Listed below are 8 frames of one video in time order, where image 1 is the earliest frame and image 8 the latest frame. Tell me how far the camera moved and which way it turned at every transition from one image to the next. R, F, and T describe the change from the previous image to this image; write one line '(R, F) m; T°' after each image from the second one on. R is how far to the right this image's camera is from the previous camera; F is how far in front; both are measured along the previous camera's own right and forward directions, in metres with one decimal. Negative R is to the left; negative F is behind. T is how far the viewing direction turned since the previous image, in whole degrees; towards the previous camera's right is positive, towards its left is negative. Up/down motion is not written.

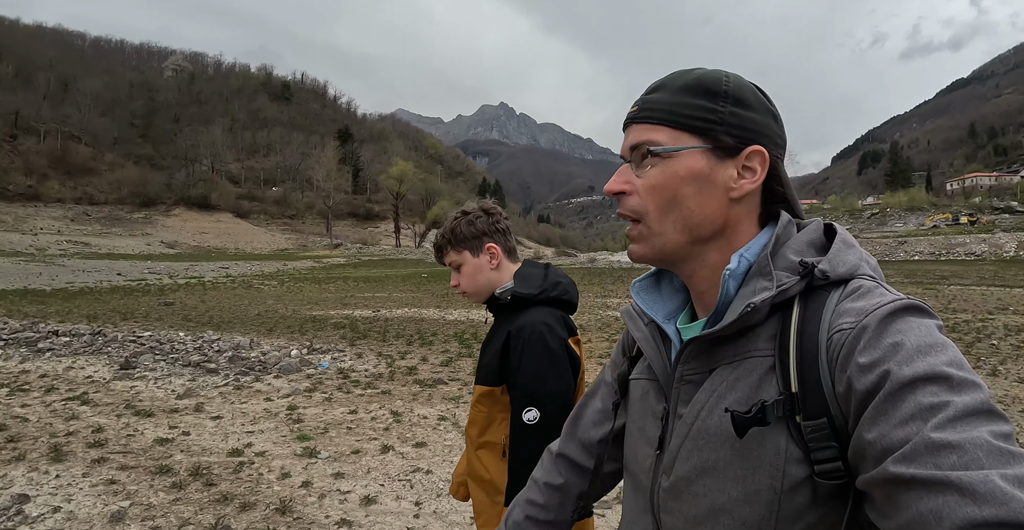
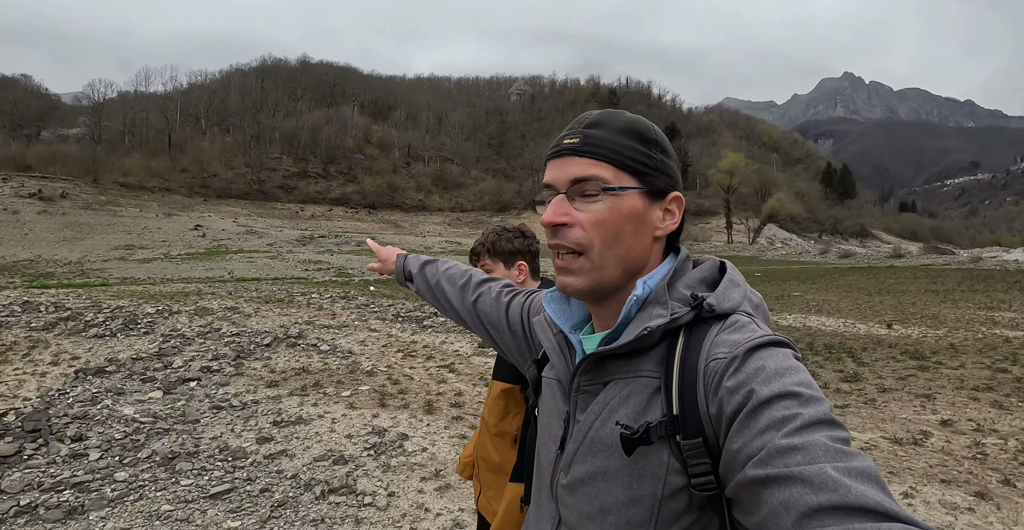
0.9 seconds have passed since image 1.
(+1.2, +0.1) m; -32°
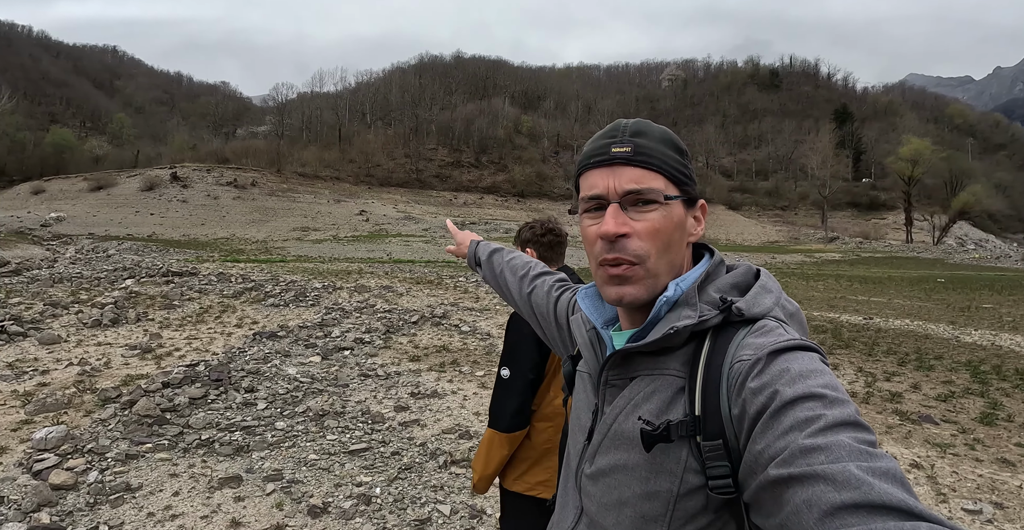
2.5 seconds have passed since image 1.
(+0.3, 0.0) m; -14°
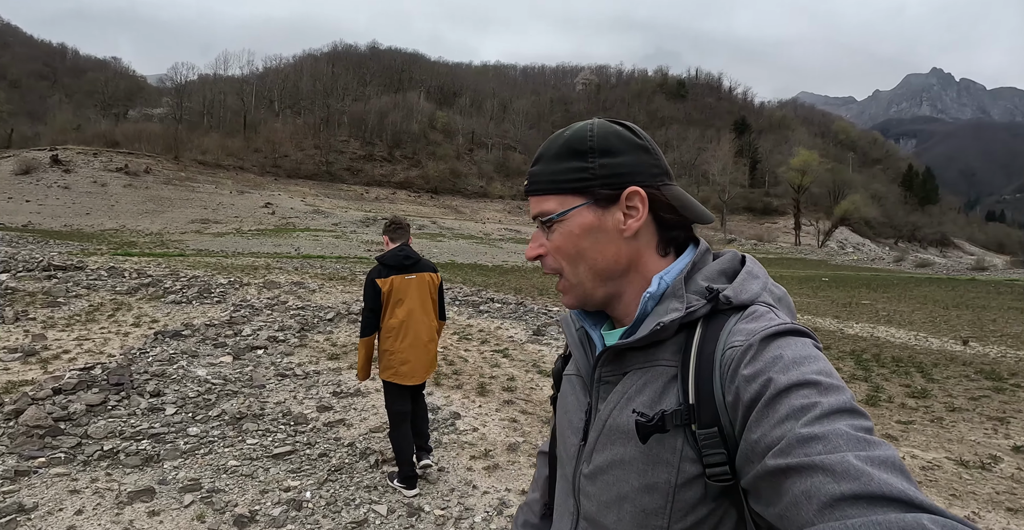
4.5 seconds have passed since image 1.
(-0.2, 0.0) m; +9°
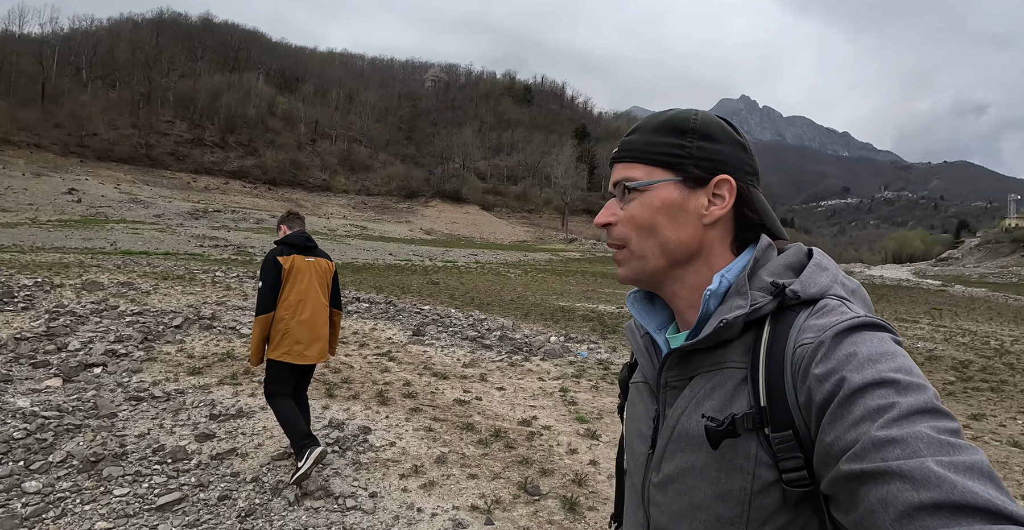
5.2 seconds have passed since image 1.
(-0.6, +0.3) m; +15°
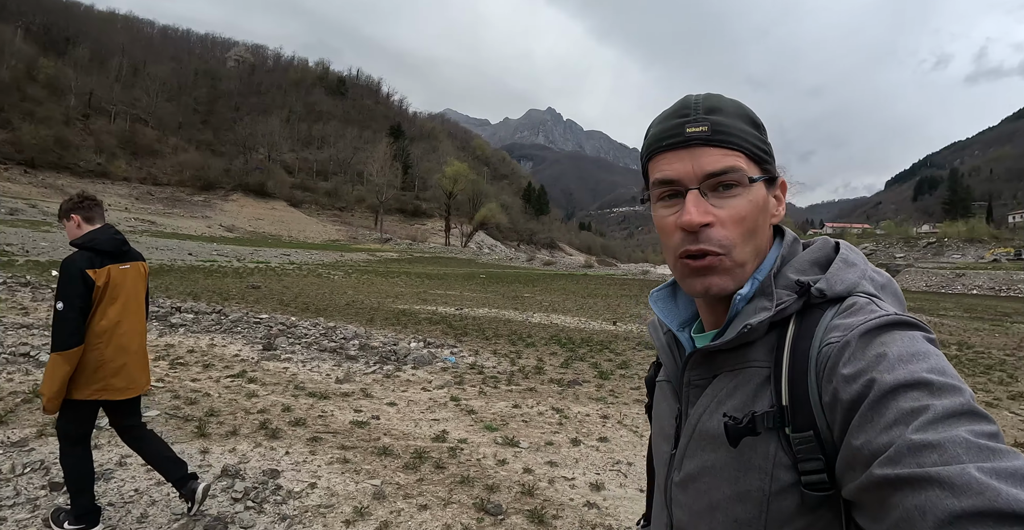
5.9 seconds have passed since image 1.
(-0.7, +0.2) m; +19°
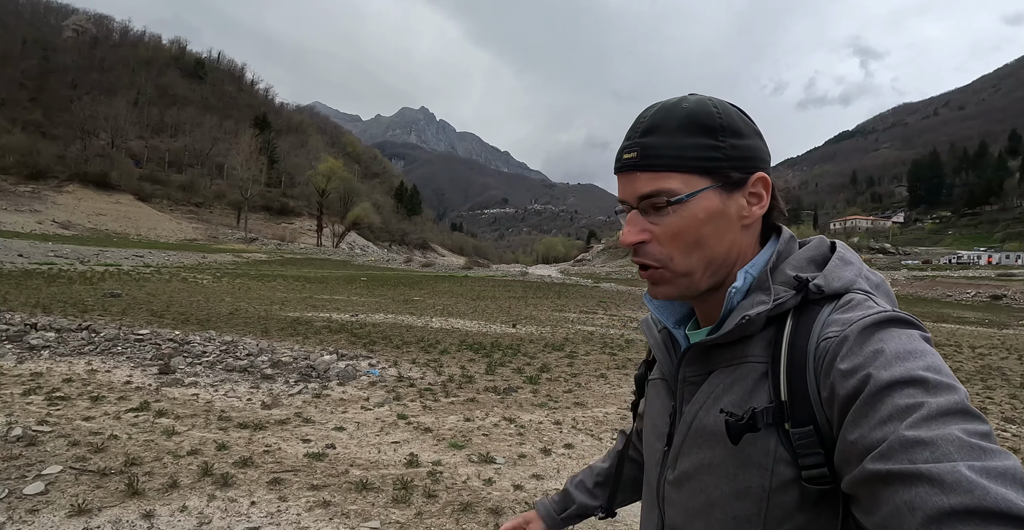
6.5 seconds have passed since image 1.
(-0.7, +0.2) m; +13°
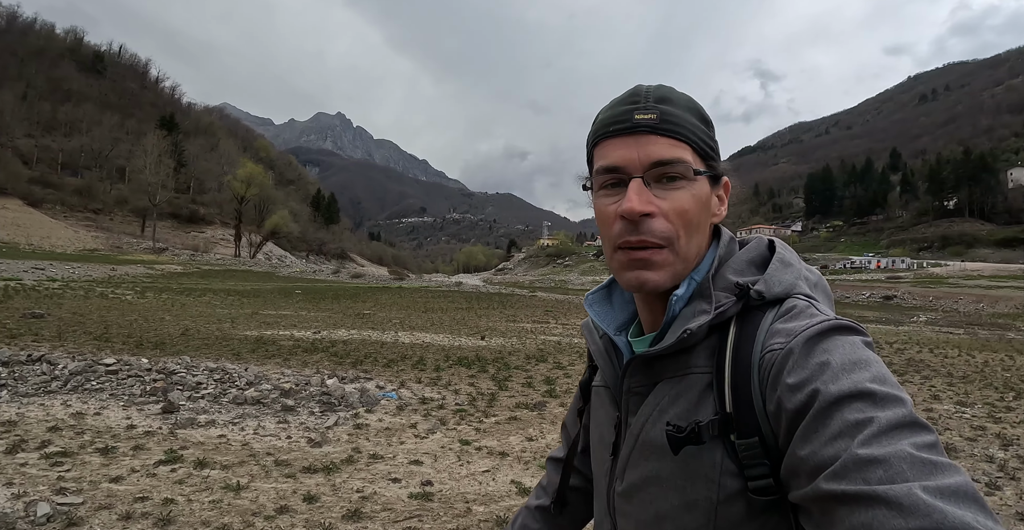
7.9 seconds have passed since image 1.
(-1.3, +0.5) m; +8°
